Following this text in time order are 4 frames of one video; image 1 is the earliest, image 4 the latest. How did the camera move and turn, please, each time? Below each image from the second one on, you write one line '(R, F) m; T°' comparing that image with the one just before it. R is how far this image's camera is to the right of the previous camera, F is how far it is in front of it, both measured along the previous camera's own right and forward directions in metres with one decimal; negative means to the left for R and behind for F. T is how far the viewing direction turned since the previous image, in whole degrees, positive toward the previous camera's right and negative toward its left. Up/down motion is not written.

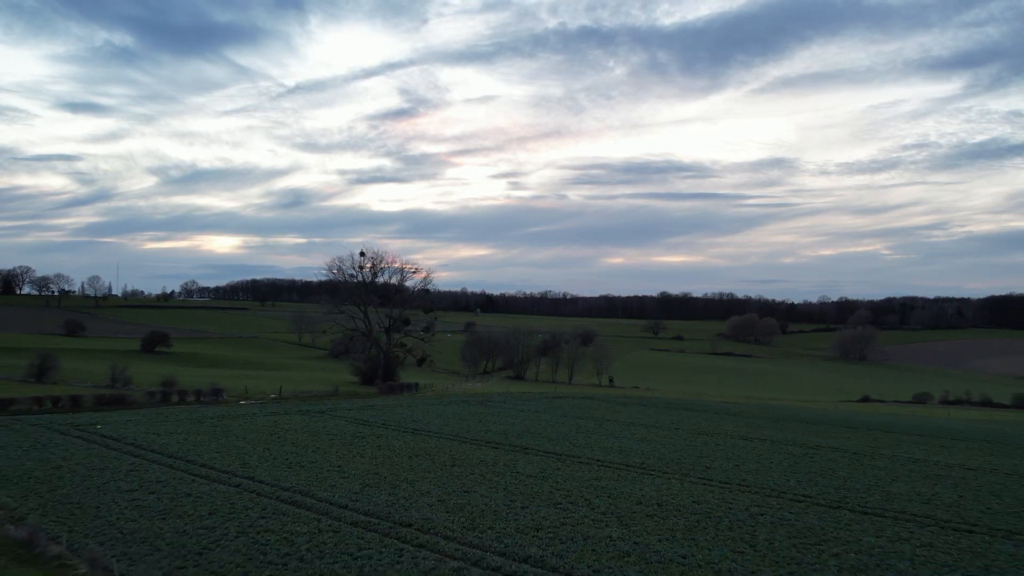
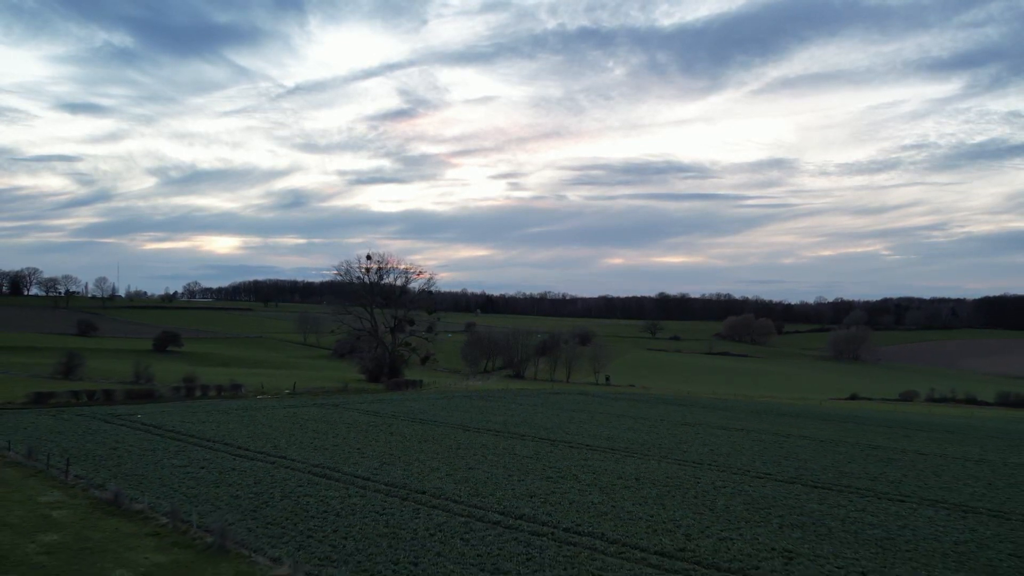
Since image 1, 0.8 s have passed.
(0.0, -1.4) m; 0°
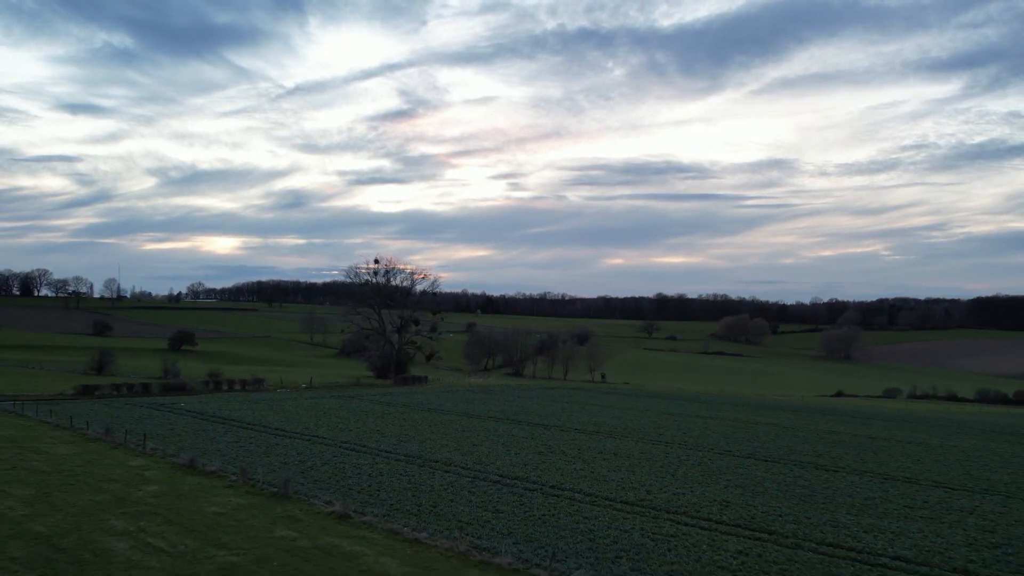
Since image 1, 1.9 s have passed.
(-0.5, -1.1) m; 0°
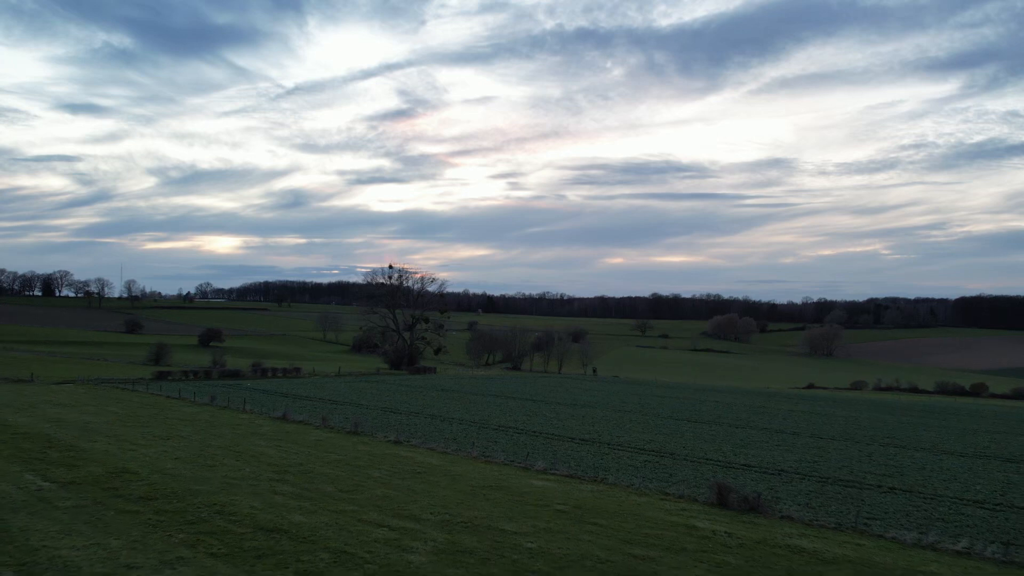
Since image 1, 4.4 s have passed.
(-0.4, -3.3) m; 0°
